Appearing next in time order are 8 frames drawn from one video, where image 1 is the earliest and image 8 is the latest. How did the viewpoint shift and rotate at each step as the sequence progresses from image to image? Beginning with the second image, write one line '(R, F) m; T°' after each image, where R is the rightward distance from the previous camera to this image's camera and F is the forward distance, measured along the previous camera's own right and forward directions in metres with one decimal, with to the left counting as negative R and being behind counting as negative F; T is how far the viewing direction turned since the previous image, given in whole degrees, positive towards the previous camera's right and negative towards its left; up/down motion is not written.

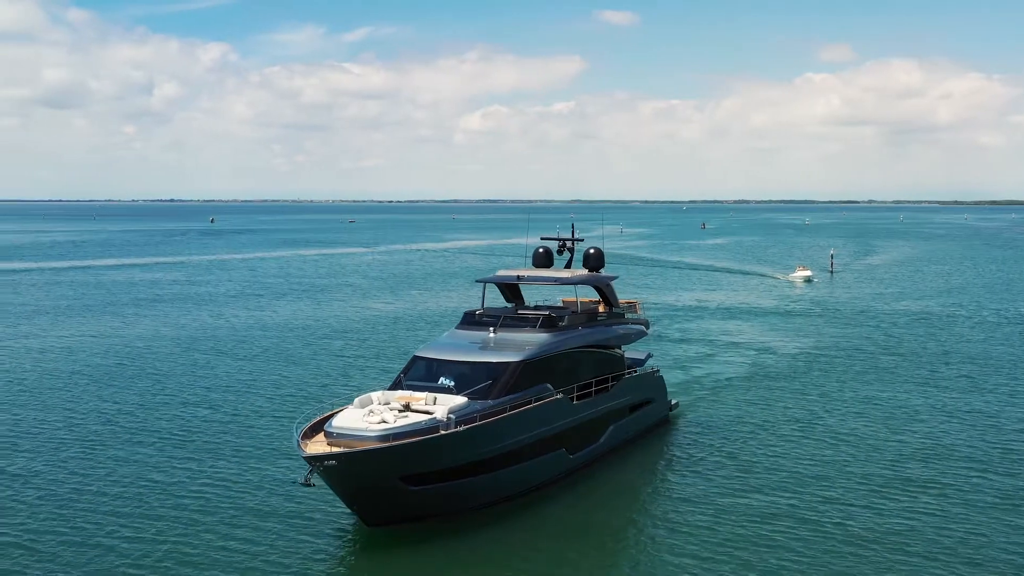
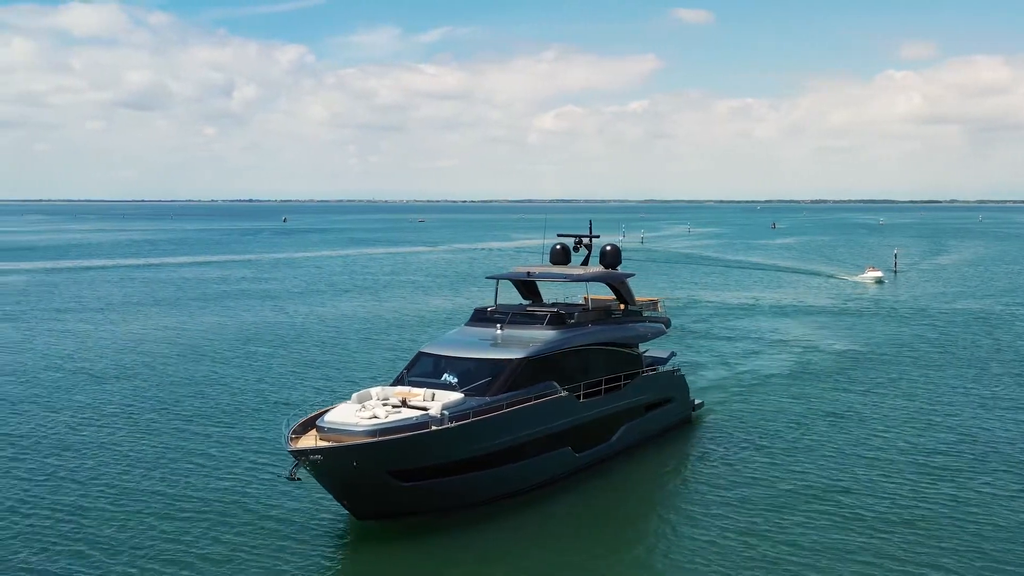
(+1.2, +0.2) m; -3°
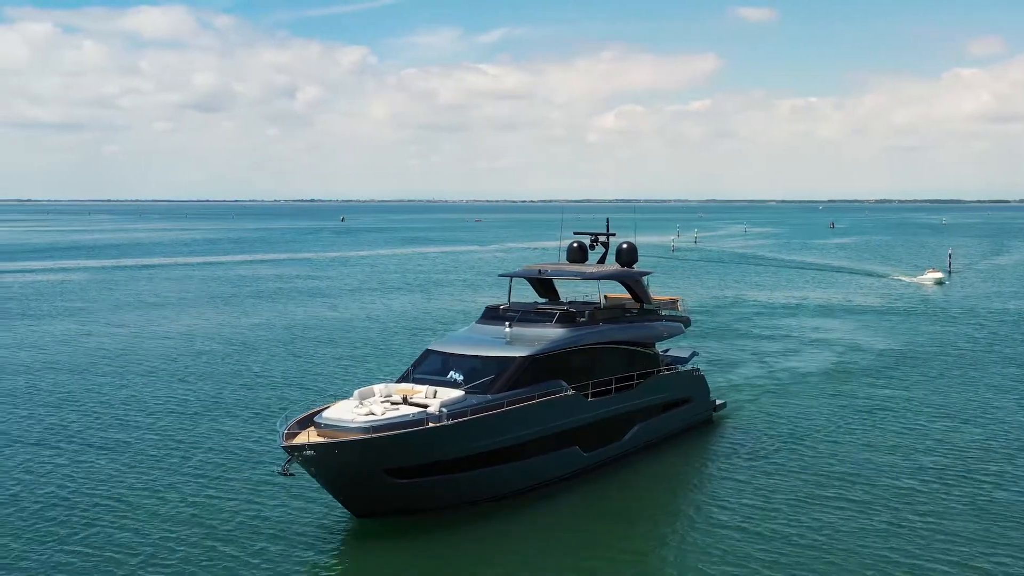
(+0.9, +0.2) m; -3°
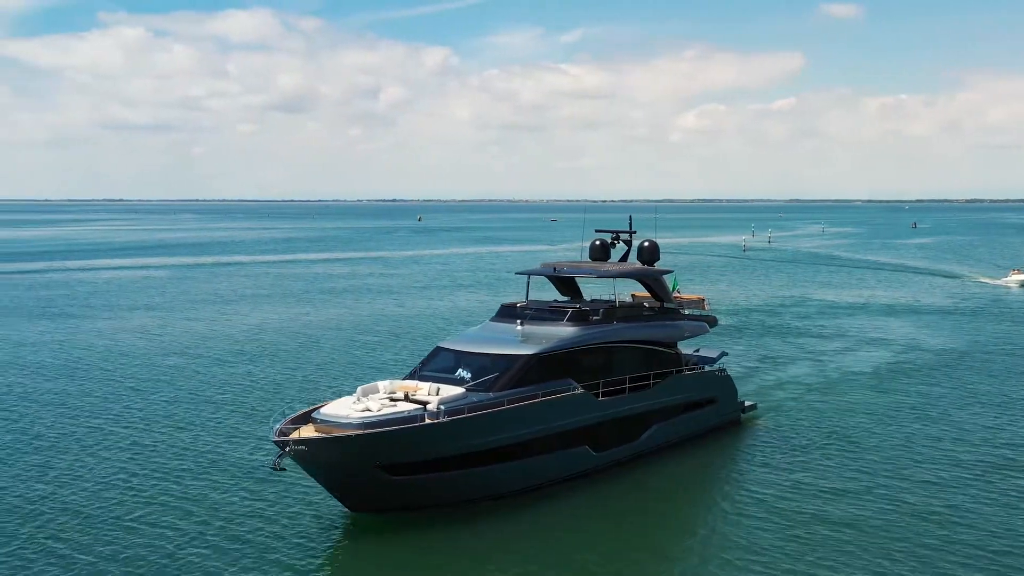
(+1.2, +0.2) m; -4°
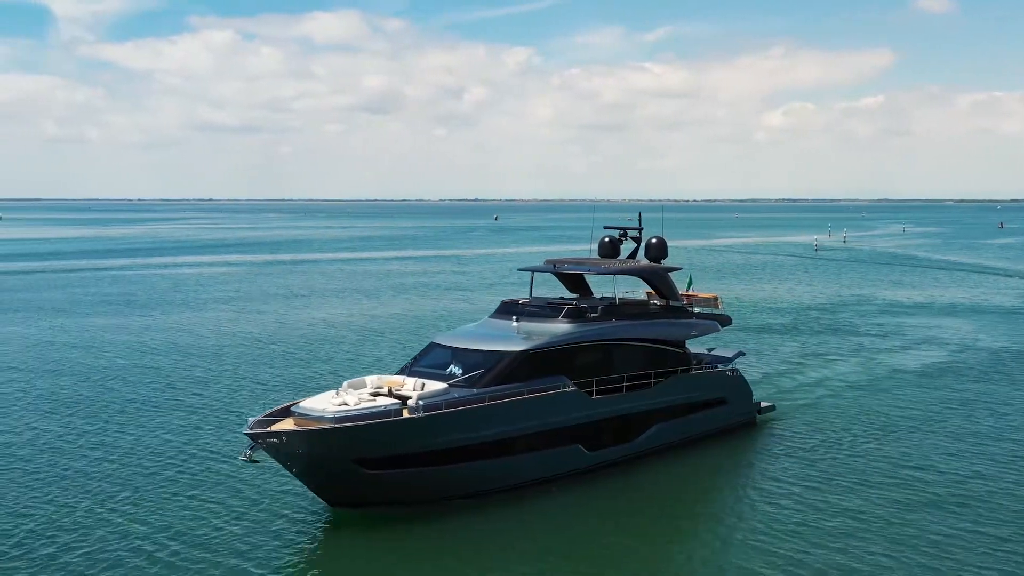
(+1.5, +0.2) m; -4°
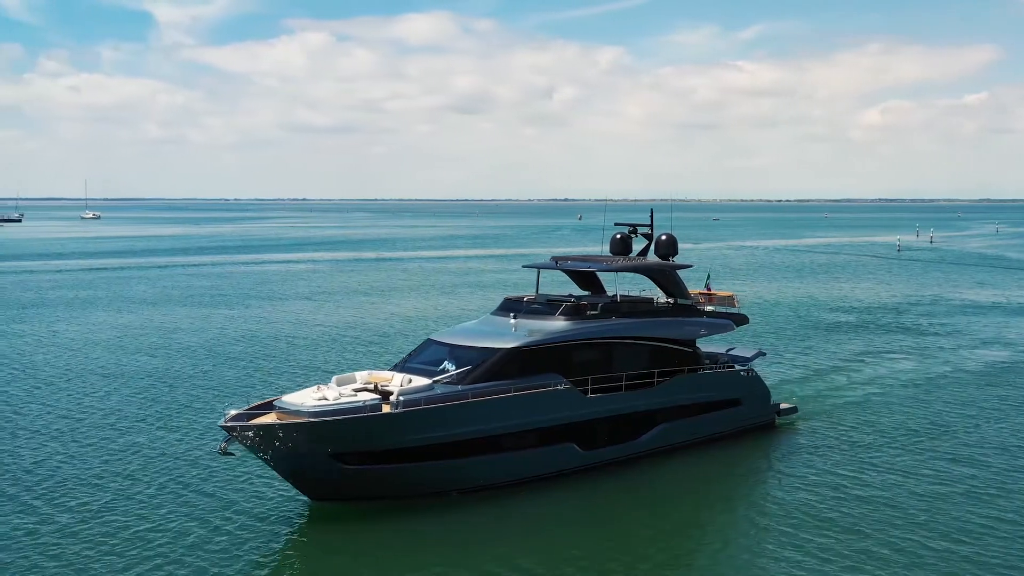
(+1.6, +0.2) m; -4°
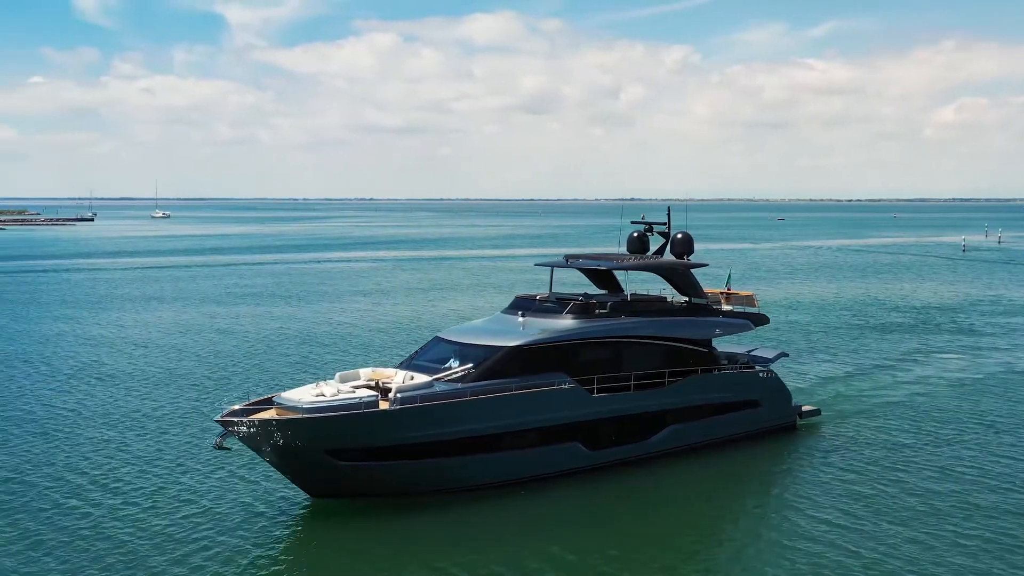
(+1.0, +0.1) m; -3°
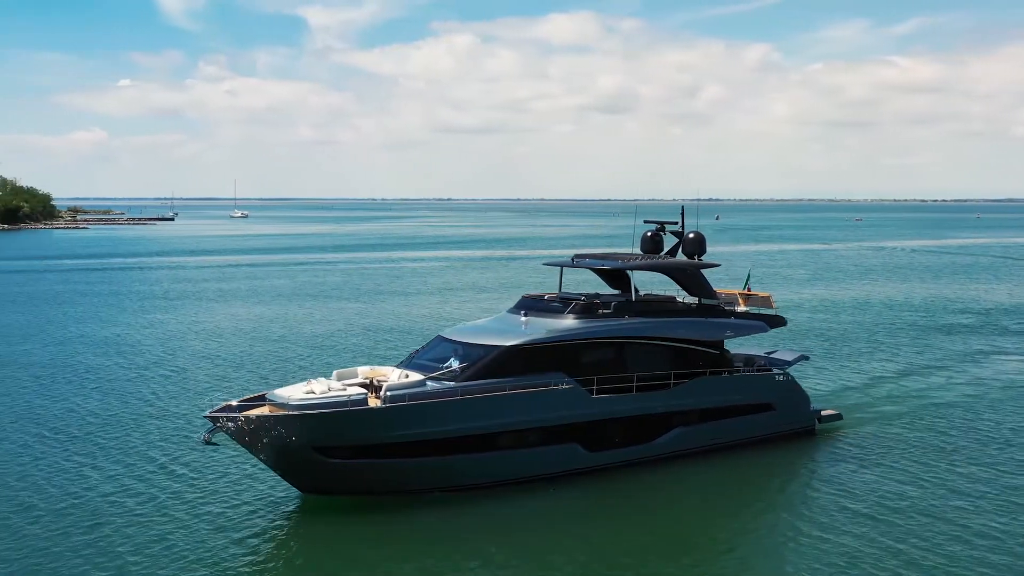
(+1.4, +0.1) m; -4°
